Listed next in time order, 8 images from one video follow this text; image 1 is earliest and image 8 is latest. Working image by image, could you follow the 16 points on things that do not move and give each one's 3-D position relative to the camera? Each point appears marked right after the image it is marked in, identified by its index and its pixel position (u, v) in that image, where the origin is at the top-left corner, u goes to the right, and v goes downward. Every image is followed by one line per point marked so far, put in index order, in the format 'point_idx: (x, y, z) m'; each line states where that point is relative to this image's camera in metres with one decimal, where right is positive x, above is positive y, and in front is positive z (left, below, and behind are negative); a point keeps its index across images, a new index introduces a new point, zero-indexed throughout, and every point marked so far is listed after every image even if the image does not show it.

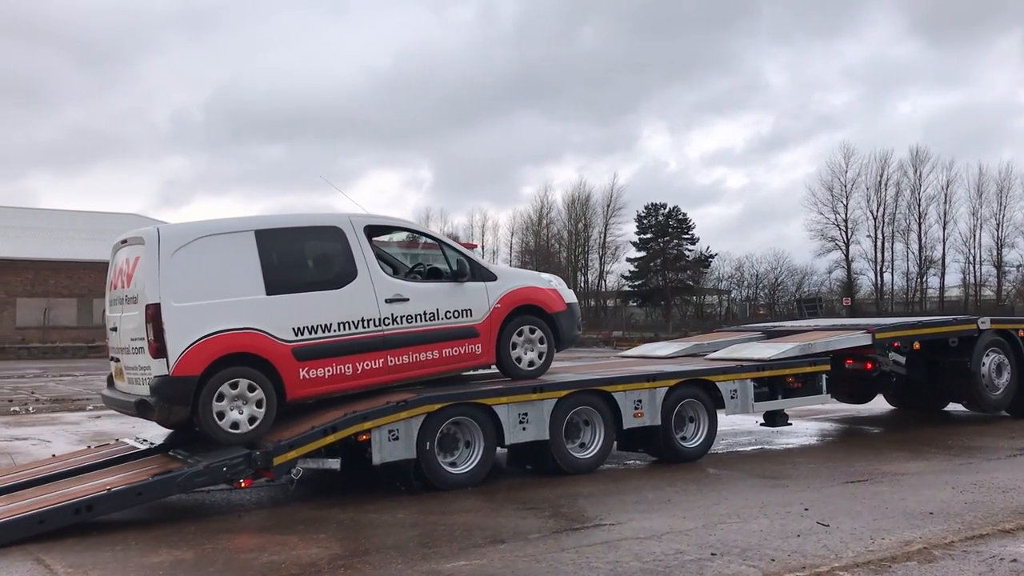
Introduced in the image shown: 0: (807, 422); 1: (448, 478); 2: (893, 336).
0: (+4.8, -2.2, +14.4) m
1: (-0.6, -1.7, +8.1) m
2: (+5.1, -0.6, +11.7) m
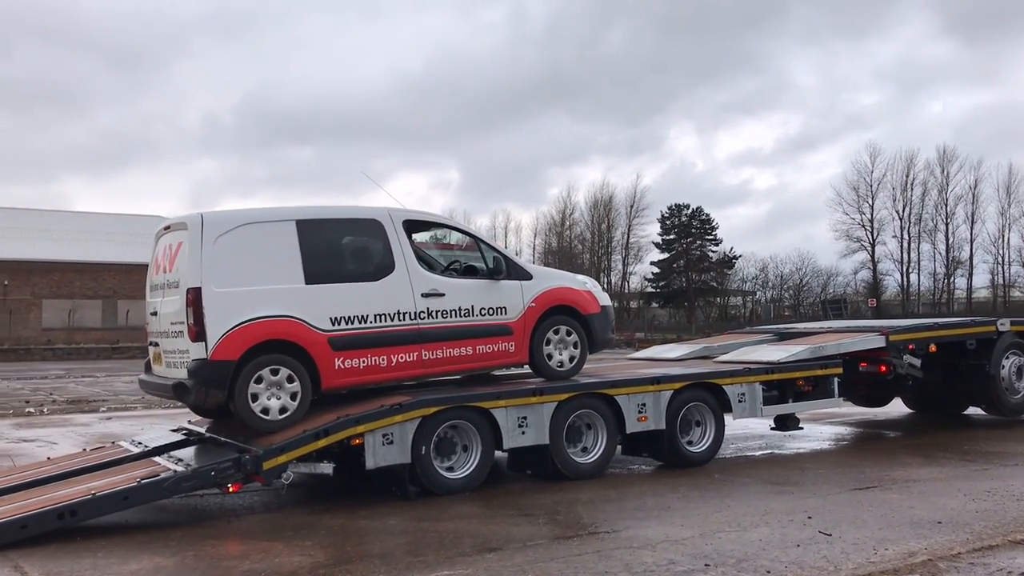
0: (+5.0, -2.2, +14.1) m
1: (-0.6, -1.8, +7.9) m
2: (+5.1, -0.7, +11.4) m
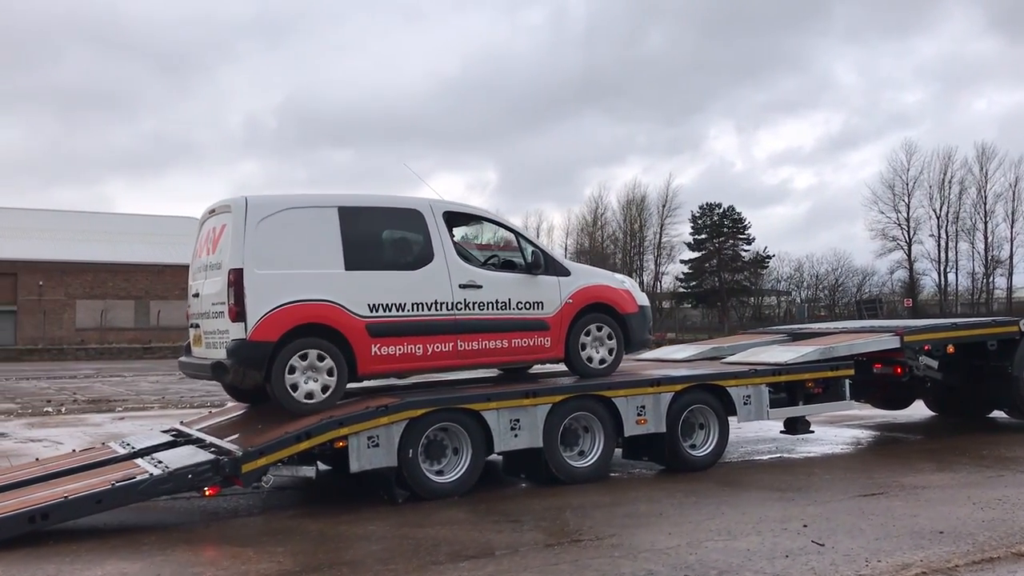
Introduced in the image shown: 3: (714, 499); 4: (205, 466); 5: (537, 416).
0: (+5.1, -2.2, +13.8) m
1: (-0.7, -1.8, +7.8) m
2: (+5.2, -0.6, +11.1) m
3: (+1.8, -1.9, +7.8) m
4: (-2.3, -1.4, +6.7) m
5: (+0.2, -1.2, +8.4) m
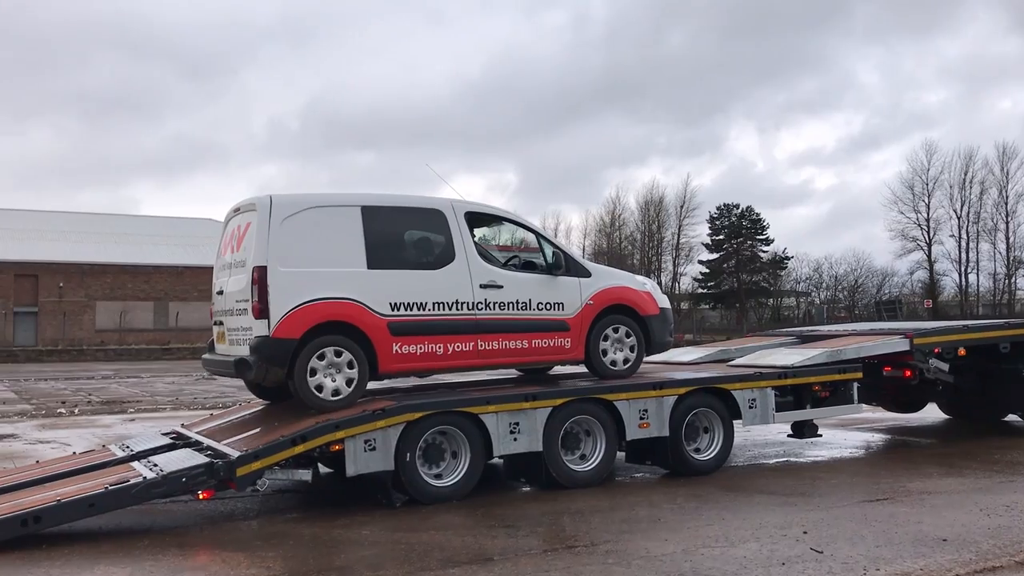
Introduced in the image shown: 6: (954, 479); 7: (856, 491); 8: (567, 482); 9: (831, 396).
0: (+5.2, -2.2, +13.6) m
1: (-0.7, -1.8, +7.7) m
2: (+5.2, -0.7, +10.9) m
3: (+1.8, -1.9, +7.7) m
4: (-2.4, -1.4, +6.7) m
5: (+0.2, -1.2, +8.3) m
6: (+4.4, -1.9, +8.8) m
7: (+3.2, -1.9, +8.3) m
8: (+0.5, -1.9, +8.4) m
9: (+3.7, -1.3, +10.4) m
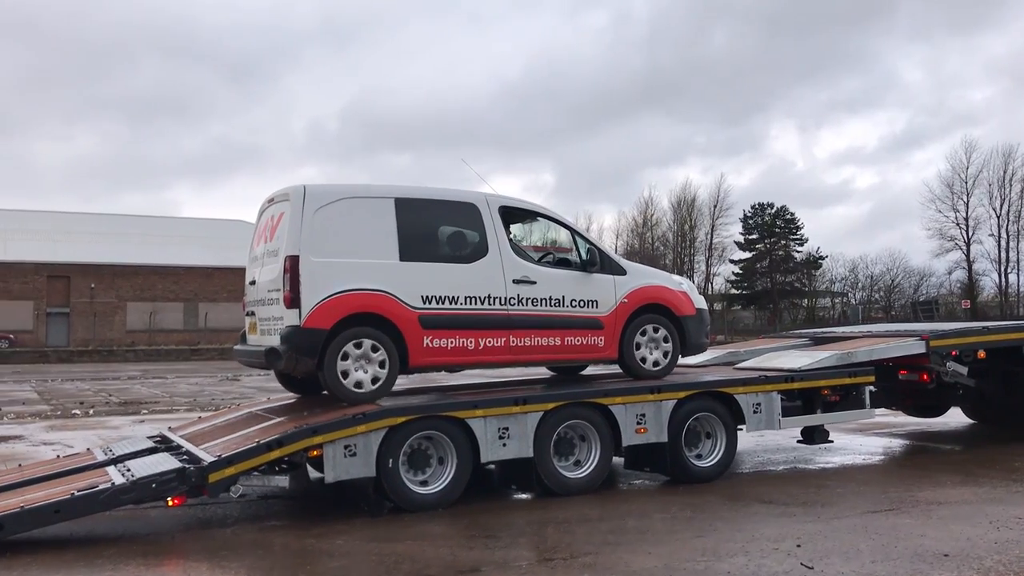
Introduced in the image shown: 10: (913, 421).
0: (+5.3, -2.2, +13.1) m
1: (-0.8, -1.8, +7.5) m
2: (+5.2, -0.7, +10.4) m
3: (+1.7, -1.9, +7.4) m
4: (-2.5, -1.4, +6.5) m
5: (+0.1, -1.2, +8.0) m
6: (+4.3, -1.9, +8.4) m
7: (+3.1, -1.9, +7.9) m
8: (+0.4, -1.9, +8.1) m
9: (+3.7, -1.3, +10.0) m
10: (+6.6, -2.2, +14.5) m
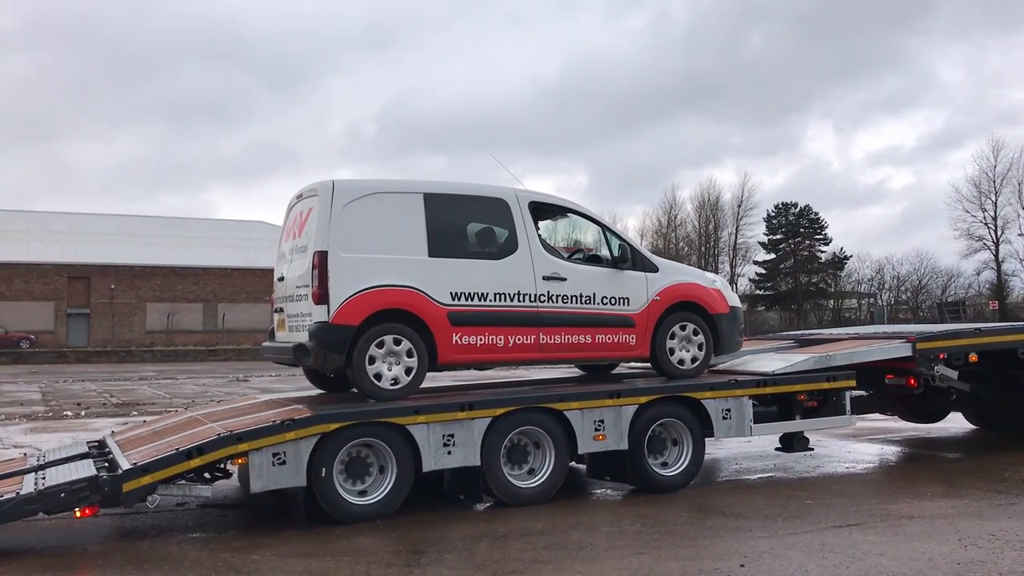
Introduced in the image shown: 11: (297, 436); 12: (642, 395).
0: (+5.0, -2.2, +12.6) m
1: (-1.3, -1.8, +7.1) m
2: (+4.8, -0.7, +9.9) m
3: (+1.2, -1.9, +6.9) m
4: (-3.0, -1.4, +6.2) m
5: (-0.3, -1.2, +7.6) m
6: (+3.9, -1.9, +7.9) m
7: (+2.7, -1.9, +7.4) m
8: (0.0, -1.9, +7.7) m
9: (+3.3, -1.3, +9.5) m
10: (+6.3, -2.2, +13.9) m
11: (-1.7, -1.1, +6.9) m
12: (+1.2, -1.0, +8.3) m
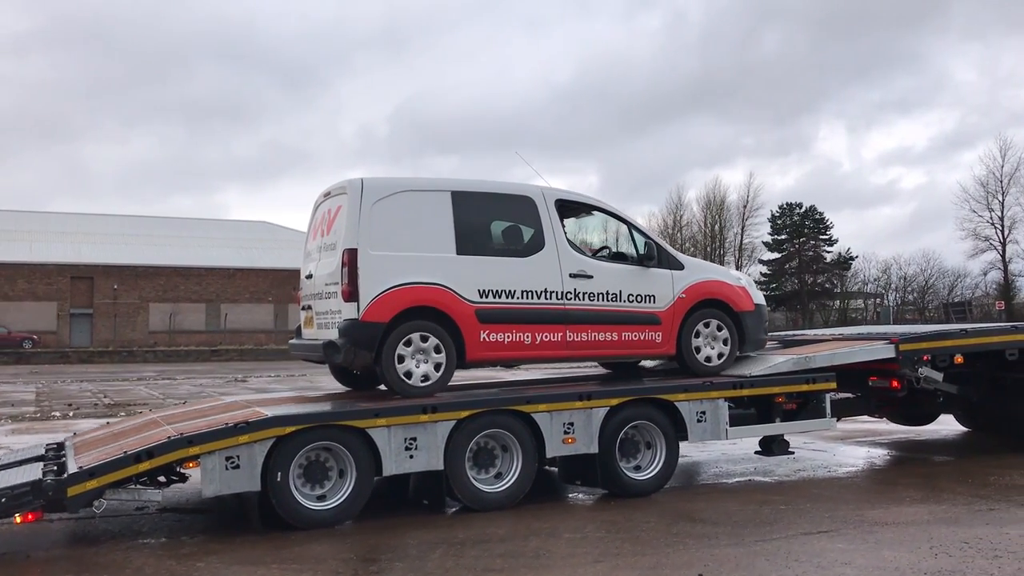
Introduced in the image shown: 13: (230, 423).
0: (+4.7, -2.2, +12.4) m
1: (-1.6, -1.8, +6.9) m
2: (+4.5, -0.7, +9.7) m
3: (+0.9, -1.9, +6.7) m
4: (-3.3, -1.4, +6.0) m
5: (-0.6, -1.2, +7.4) m
6: (+3.6, -1.9, +7.7) m
7: (+2.4, -1.9, +7.2) m
8: (-0.3, -1.8, +7.5) m
9: (+3.0, -1.3, +9.3) m
10: (+6.0, -2.2, +13.7) m
11: (-2.0, -1.1, +6.7) m
12: (+0.9, -1.0, +8.1) m
13: (-2.1, -1.0, +6.7) m
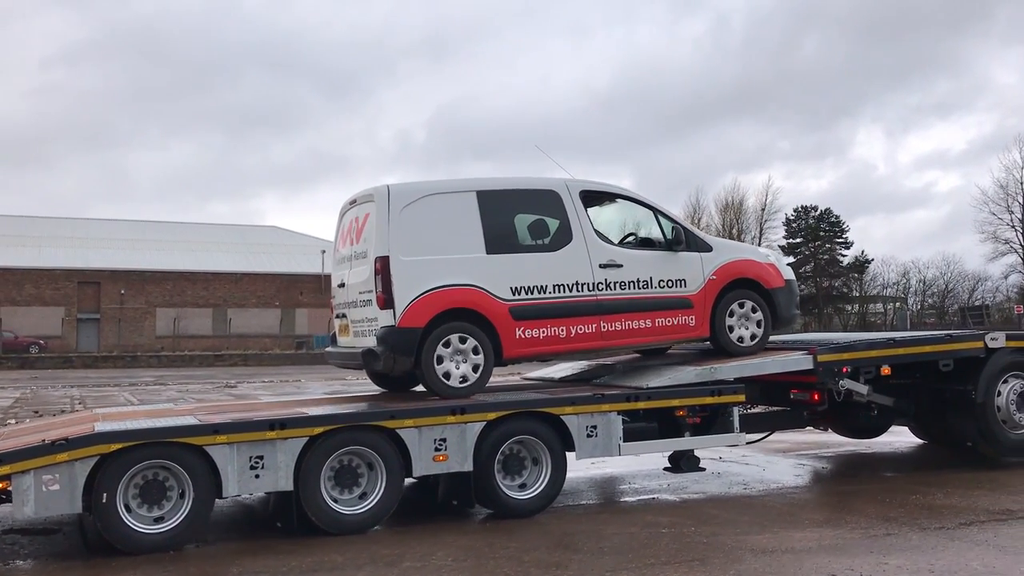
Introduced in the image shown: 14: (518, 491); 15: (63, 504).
0: (+3.7, -2.3, +11.8) m
1: (-2.7, -1.8, +6.5) m
2: (+3.4, -0.7, +9.1) m
3: (-0.3, -1.9, +6.2) m
4: (-4.5, -1.4, +5.6) m
5: (-1.8, -1.3, +7.0) m
6: (+2.5, -2.0, +7.1) m
7: (+1.2, -2.0, +6.7) m
8: (-1.4, -1.9, +7.1) m
9: (+1.9, -1.3, +8.7) m
10: (+5.0, -2.3, +13.1) m
11: (-3.1, -1.2, +6.2) m
12: (-0.2, -1.1, +7.6) m
13: (-3.3, -1.1, +6.3) m
14: (0.0, -1.8, +7.8) m
15: (-3.2, -1.5, +6.3) m
